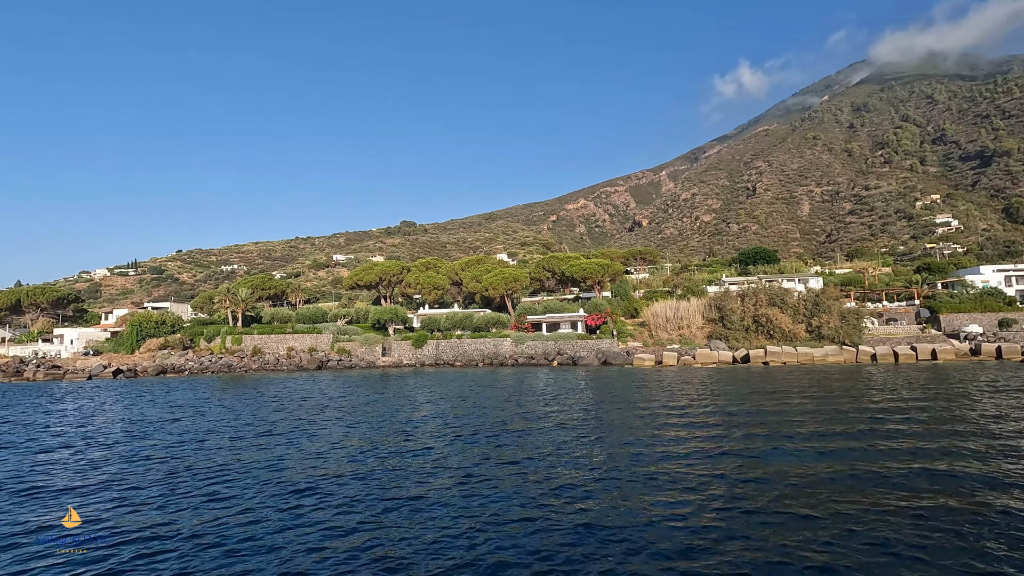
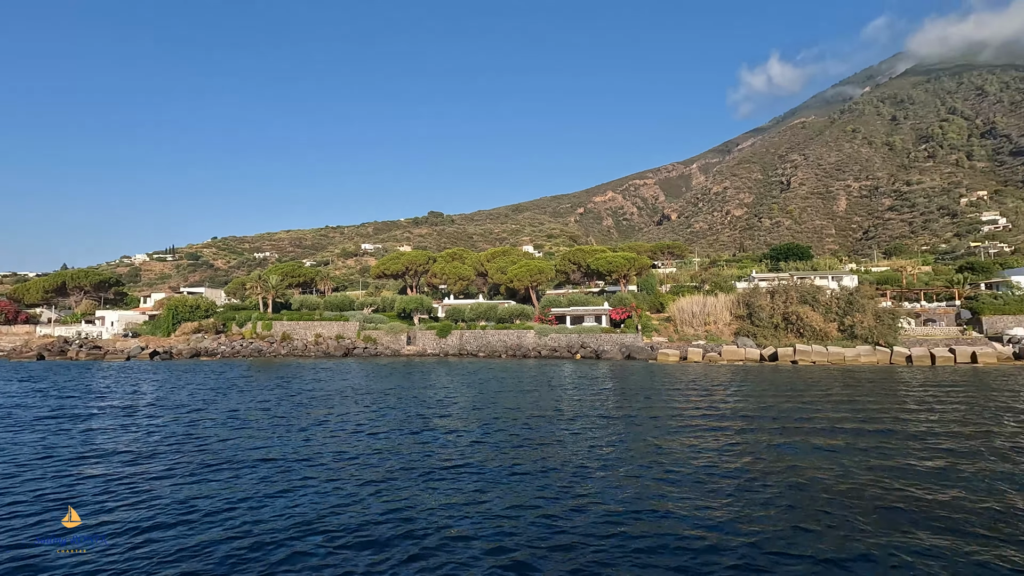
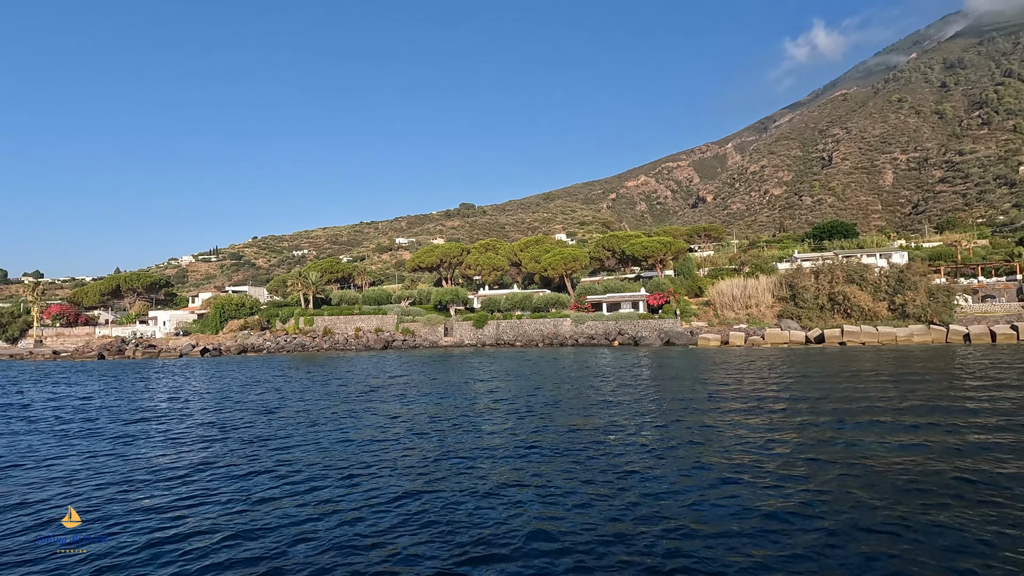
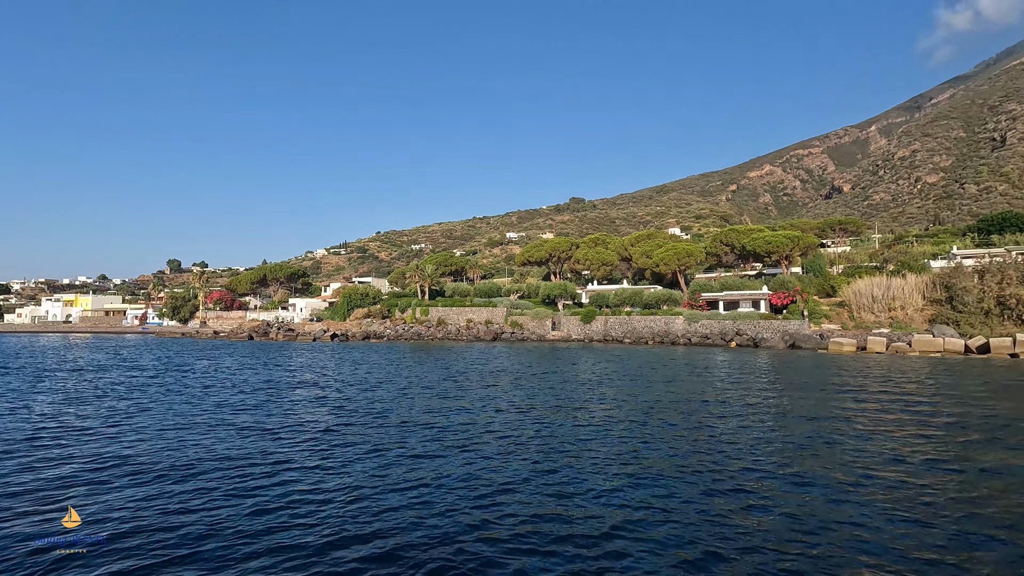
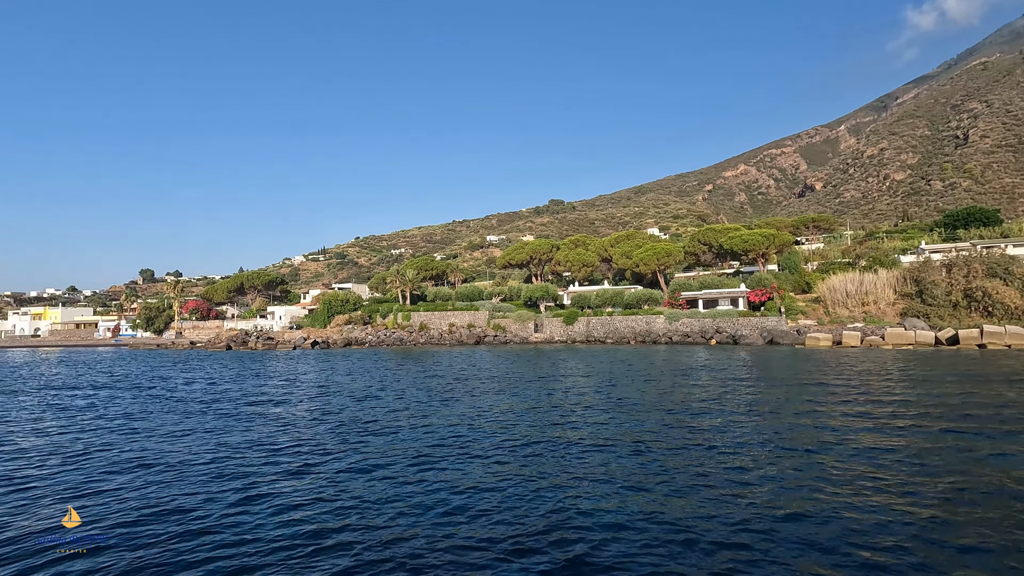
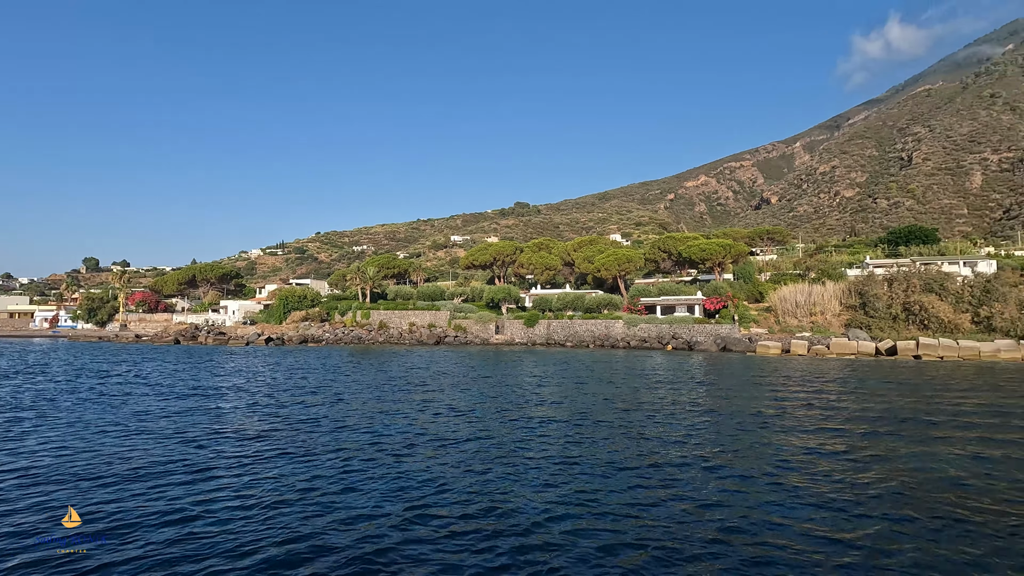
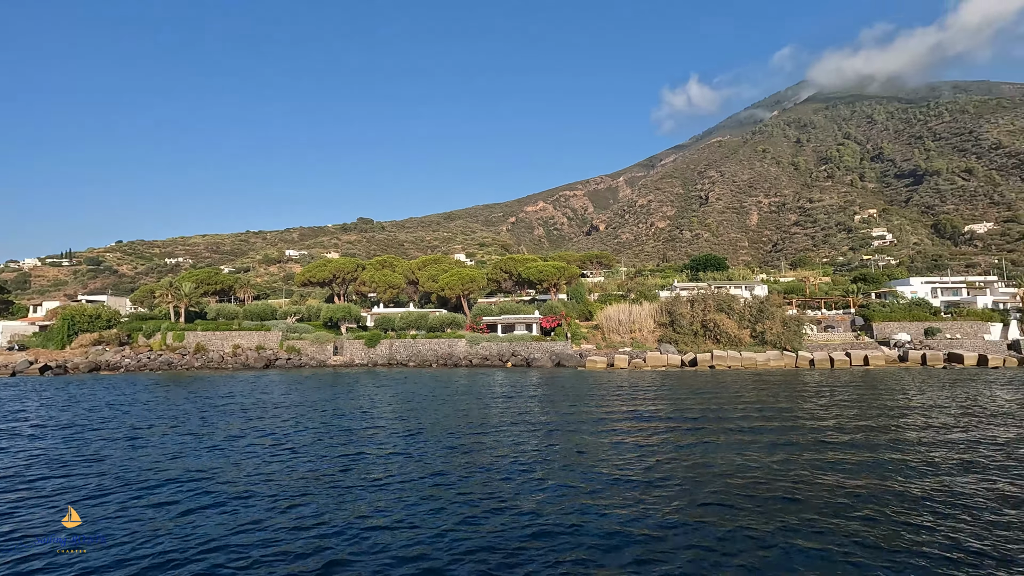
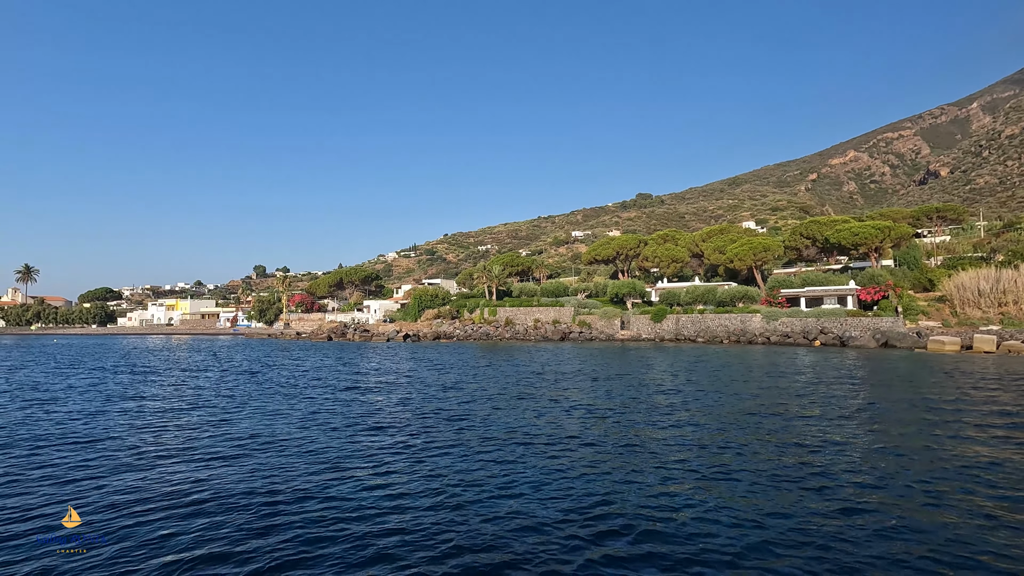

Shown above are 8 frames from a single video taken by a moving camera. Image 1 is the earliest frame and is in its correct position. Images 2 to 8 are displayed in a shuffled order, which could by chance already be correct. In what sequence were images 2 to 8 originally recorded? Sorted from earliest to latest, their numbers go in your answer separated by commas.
3, 5, 8, 4, 6, 2, 7
